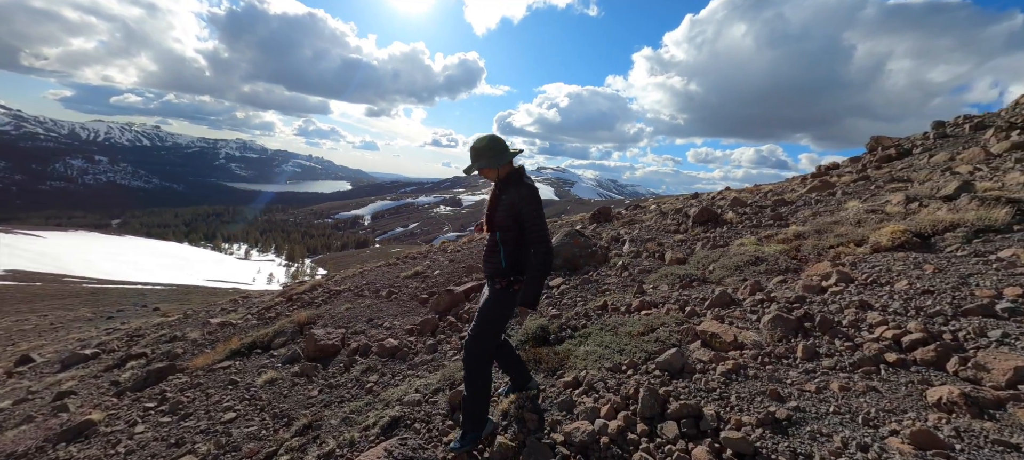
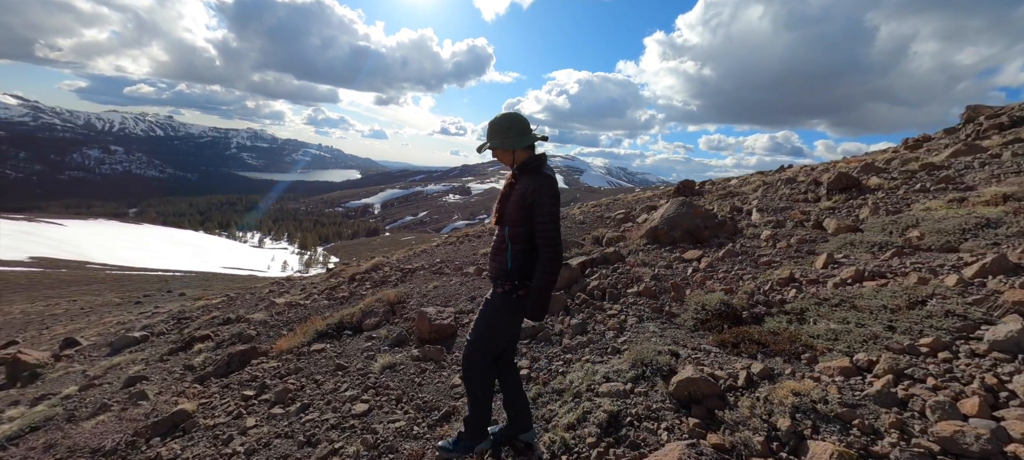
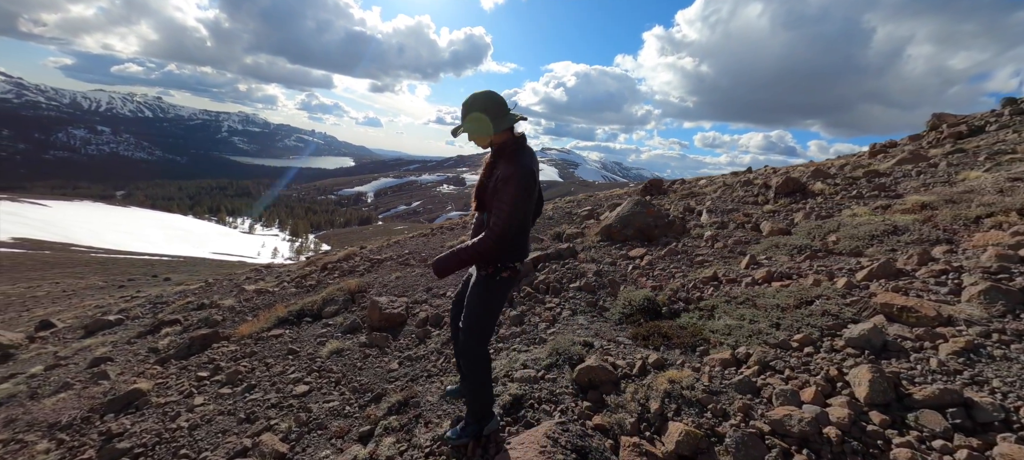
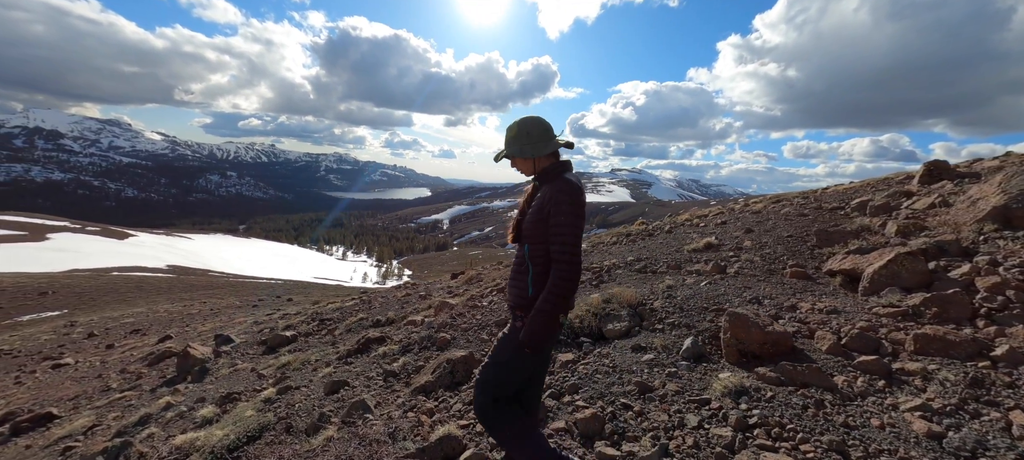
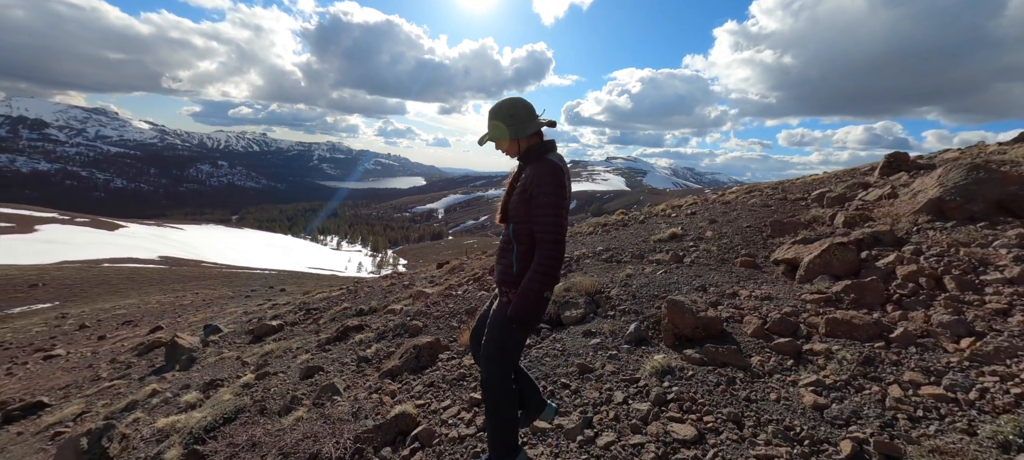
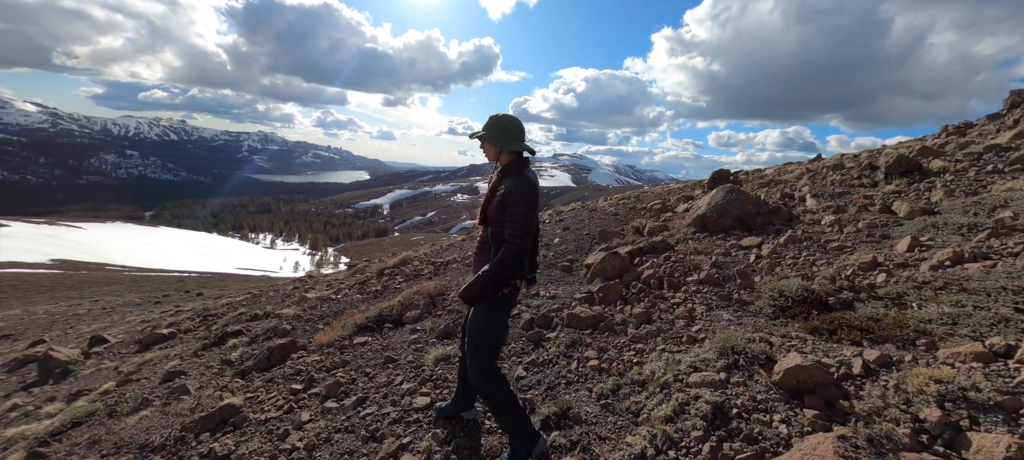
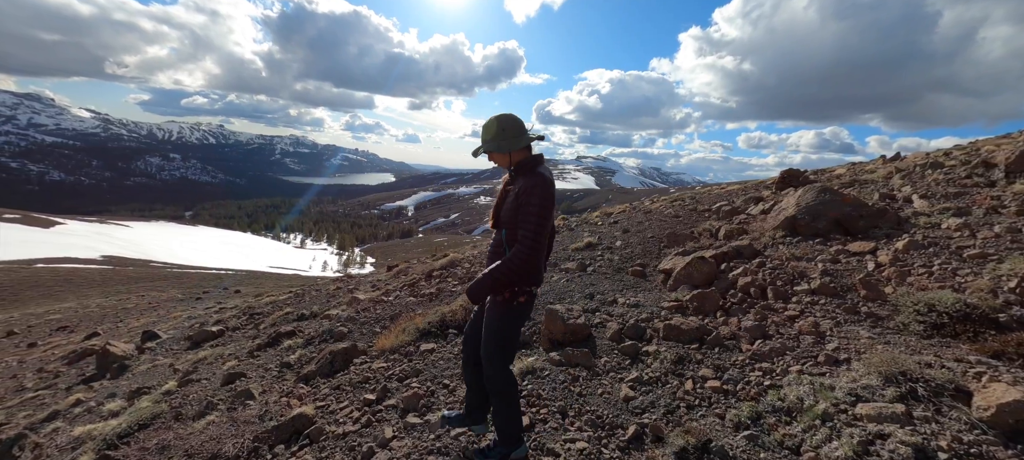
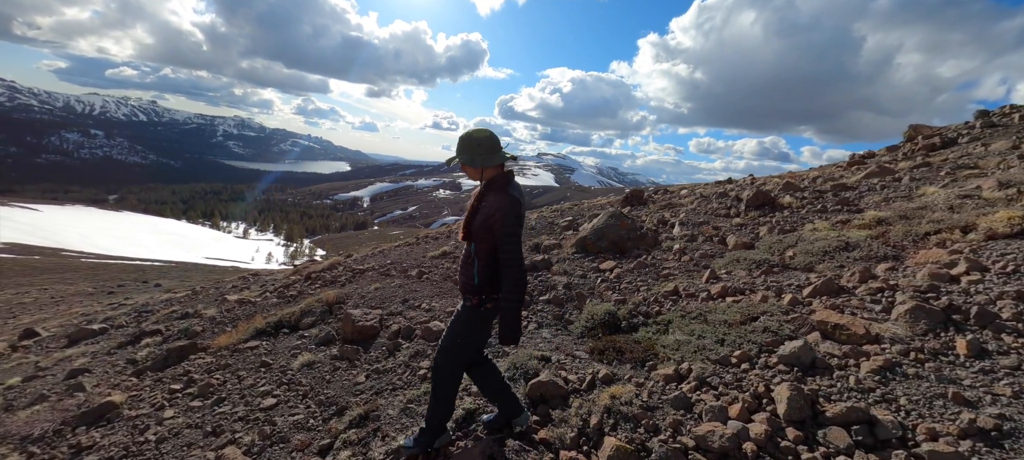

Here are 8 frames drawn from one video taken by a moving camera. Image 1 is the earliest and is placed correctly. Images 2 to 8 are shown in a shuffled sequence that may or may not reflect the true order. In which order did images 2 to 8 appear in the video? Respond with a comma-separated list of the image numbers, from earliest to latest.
8, 3, 2, 6, 7, 5, 4
